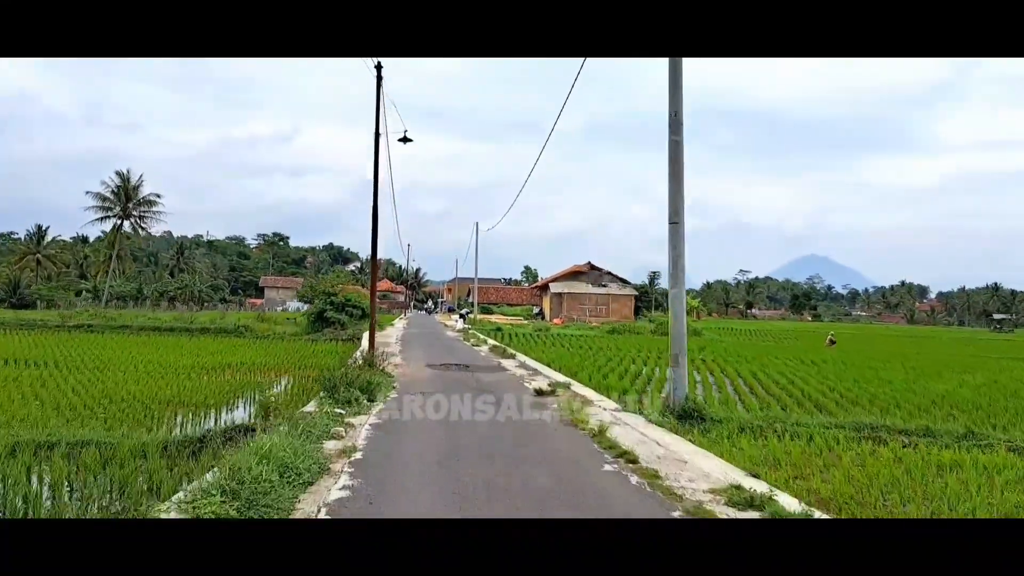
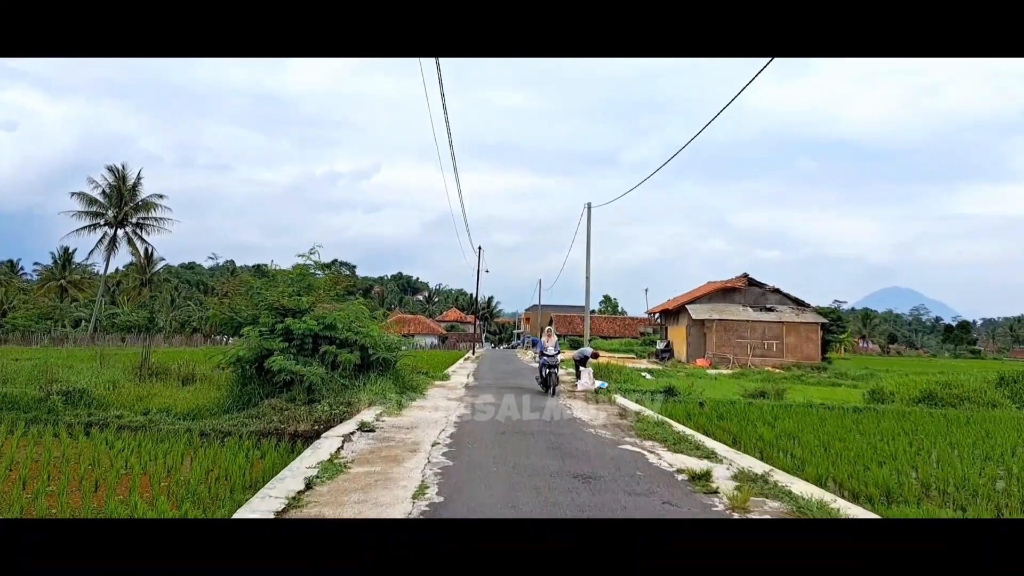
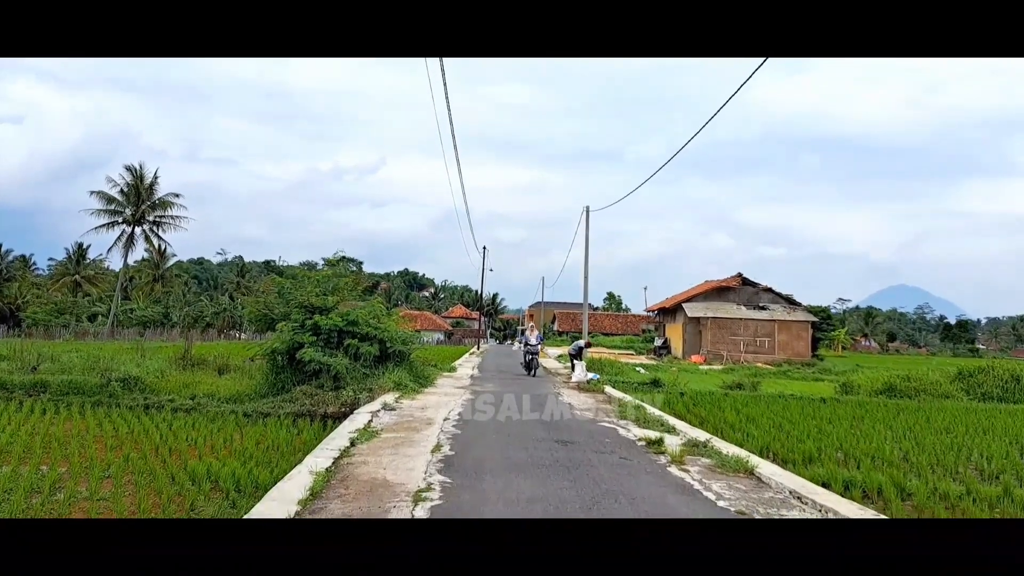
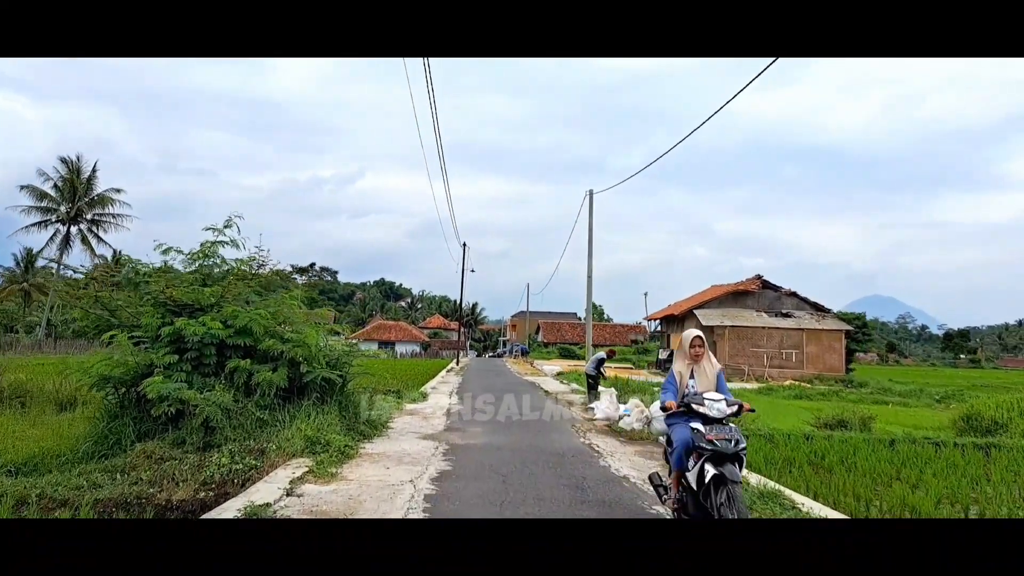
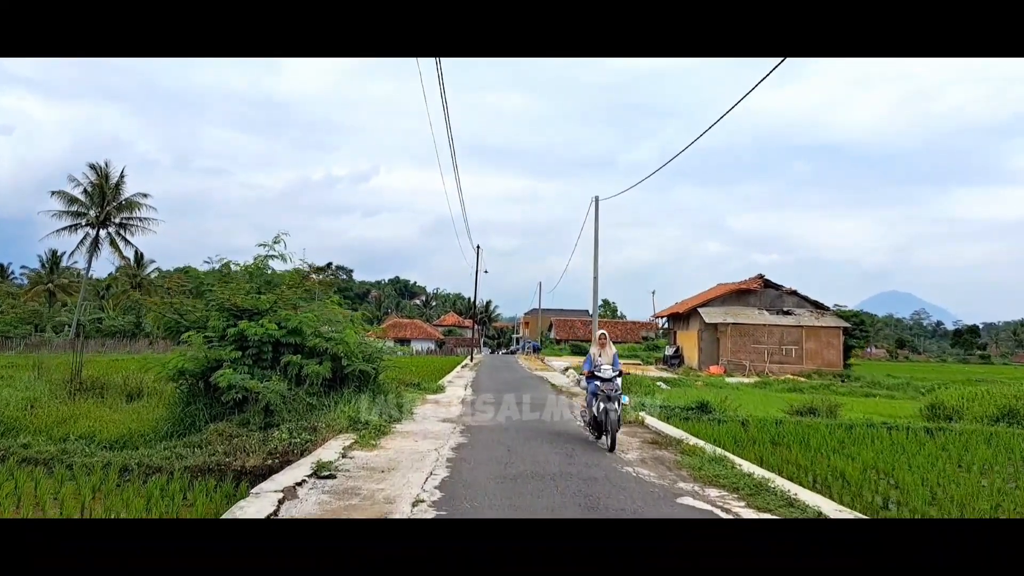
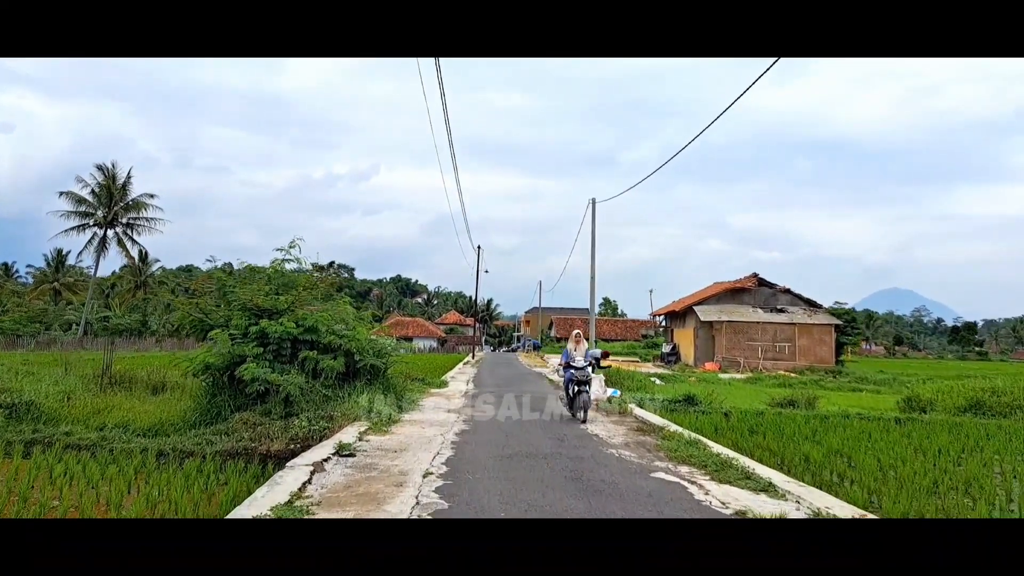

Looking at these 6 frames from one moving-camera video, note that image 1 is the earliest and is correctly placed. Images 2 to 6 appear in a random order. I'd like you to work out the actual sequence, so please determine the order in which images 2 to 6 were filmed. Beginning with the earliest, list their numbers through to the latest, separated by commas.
3, 2, 6, 5, 4
